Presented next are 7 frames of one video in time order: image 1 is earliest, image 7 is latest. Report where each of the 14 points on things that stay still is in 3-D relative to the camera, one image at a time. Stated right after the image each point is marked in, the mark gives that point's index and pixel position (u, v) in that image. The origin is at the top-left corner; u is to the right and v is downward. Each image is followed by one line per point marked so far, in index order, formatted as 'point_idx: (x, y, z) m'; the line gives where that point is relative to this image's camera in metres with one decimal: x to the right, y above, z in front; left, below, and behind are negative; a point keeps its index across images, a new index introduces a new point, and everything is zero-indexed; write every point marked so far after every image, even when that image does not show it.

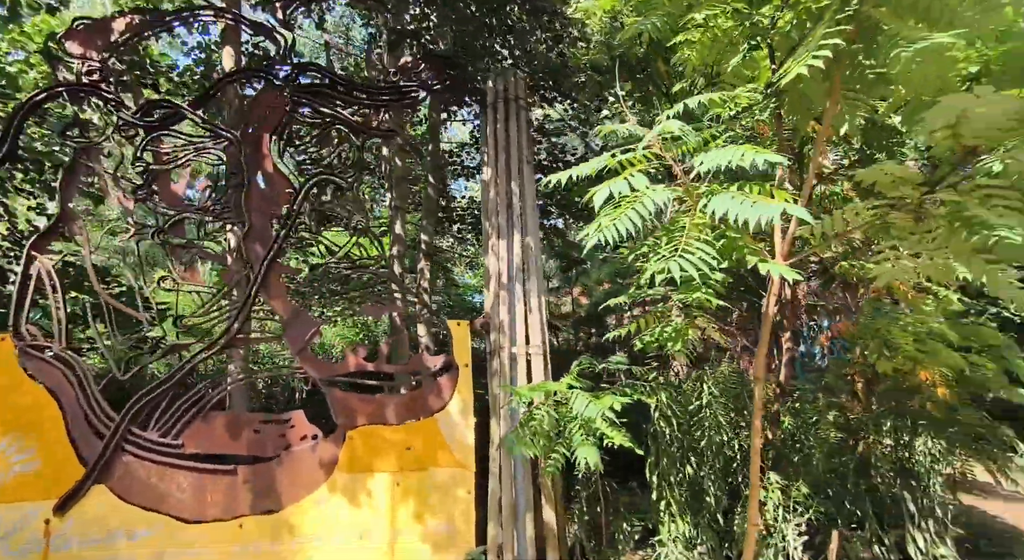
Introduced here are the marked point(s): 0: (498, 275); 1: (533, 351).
0: (-0.1, 0.0, +2.2) m
1: (+0.1, -0.3, +2.1) m
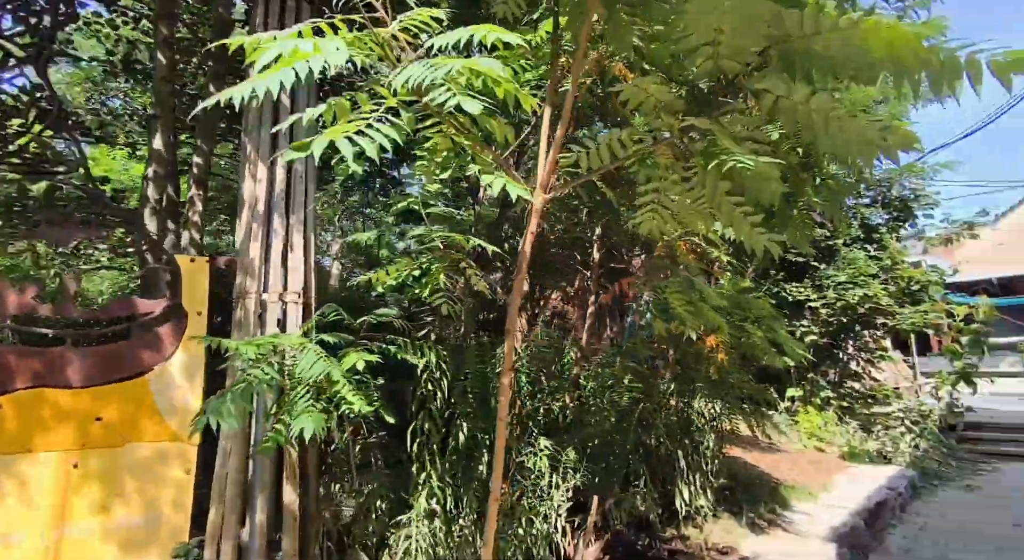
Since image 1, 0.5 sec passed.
0: (-0.9, +0.3, +1.8) m
1: (-0.7, -0.1, +1.8) m
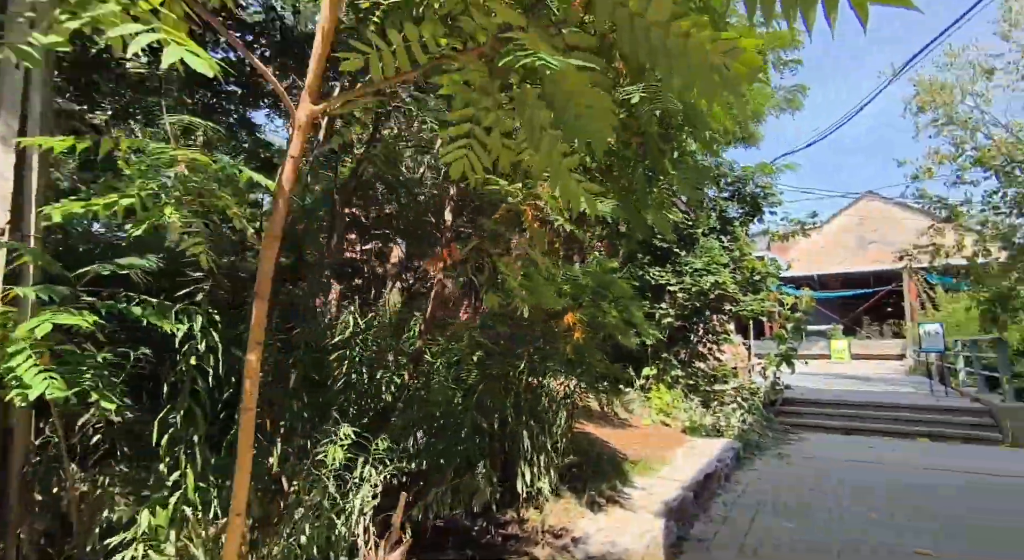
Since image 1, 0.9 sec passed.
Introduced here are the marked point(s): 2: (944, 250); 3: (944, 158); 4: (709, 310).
0: (-1.4, +0.4, +1.3) m
1: (-1.2, +0.1, +1.3) m
2: (+9.6, +0.7, +12.0) m
3: (+9.1, +2.6, +11.3) m
4: (+2.9, -0.5, +8.1) m
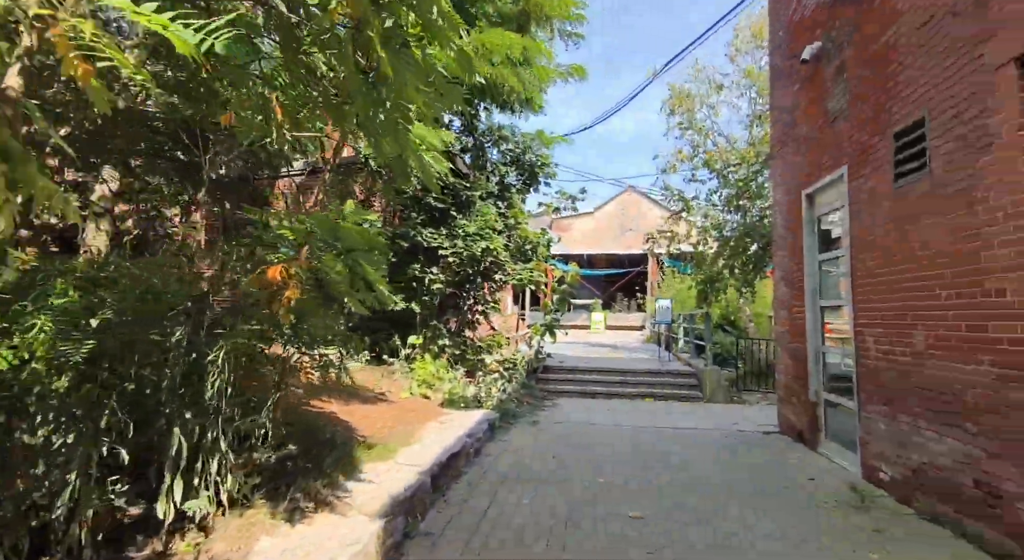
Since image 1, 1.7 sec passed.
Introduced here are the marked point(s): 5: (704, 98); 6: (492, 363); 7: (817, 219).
0: (-1.9, +0.6, -0.1) m
1: (-1.8, +0.3, 0.0) m
2: (+4.3, +1.1, +14.0) m
3: (+4.2, +3.0, +13.1) m
4: (-0.5, 0.0, +7.9) m
5: (+4.8, +4.5, +13.3) m
6: (-0.3, -1.3, +8.2) m
7: (+3.3, +0.7, +5.8) m
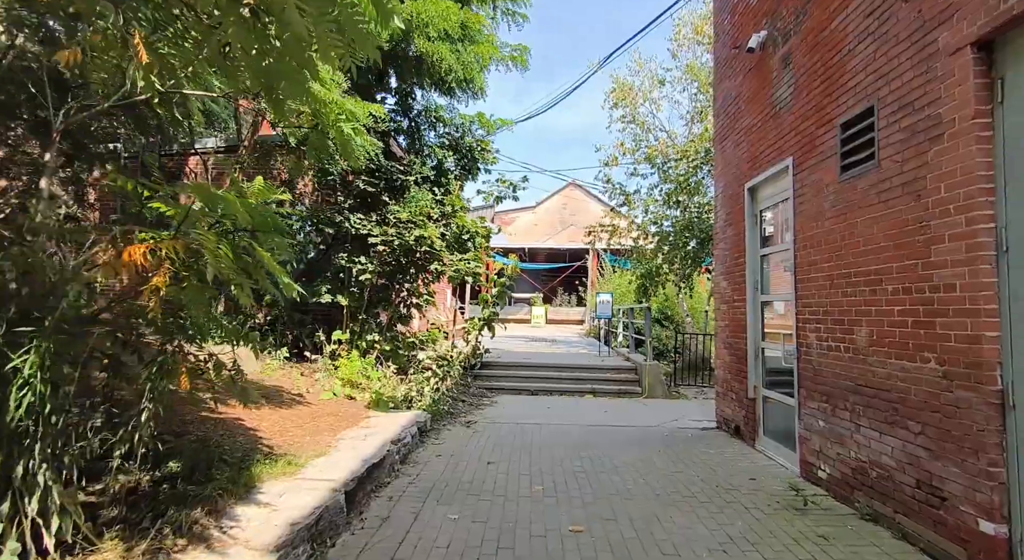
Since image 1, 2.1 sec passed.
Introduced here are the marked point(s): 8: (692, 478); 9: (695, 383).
0: (-1.9, +0.7, -0.7) m
1: (-1.8, +0.4, -0.6) m
2: (+2.8, +1.3, +13.9) m
3: (+2.8, +3.1, +13.0) m
4: (-1.4, +0.1, +7.4) m
5: (+3.3, +4.6, +13.3) m
6: (-1.2, -1.1, +7.7) m
7: (+2.6, +0.7, +5.7) m
8: (+1.6, -1.7, +4.6) m
9: (+3.3, -1.9, +9.8) m
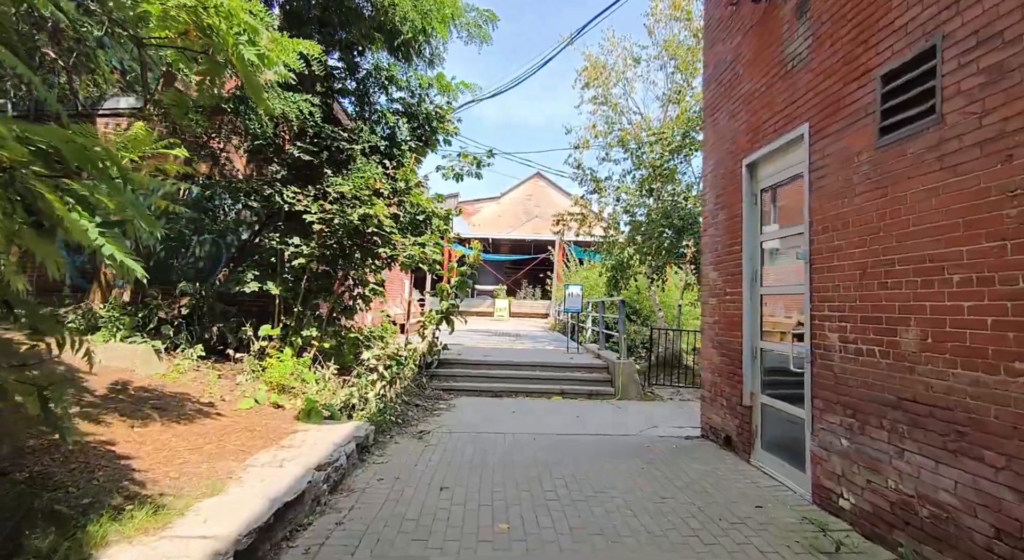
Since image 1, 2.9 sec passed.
0: (-1.8, +0.7, -1.7) m
1: (-1.7, +0.4, -1.6) m
2: (+1.9, +1.5, +13.2) m
3: (+2.0, +3.3, +12.2) m
4: (-1.9, +0.3, +6.4) m
5: (+2.5, +4.8, +12.5) m
6: (-1.7, -1.0, +6.7) m
7: (+2.3, +0.8, +5.0) m
8: (+1.3, -1.6, +3.8) m
9: (+2.7, -1.7, +9.2) m
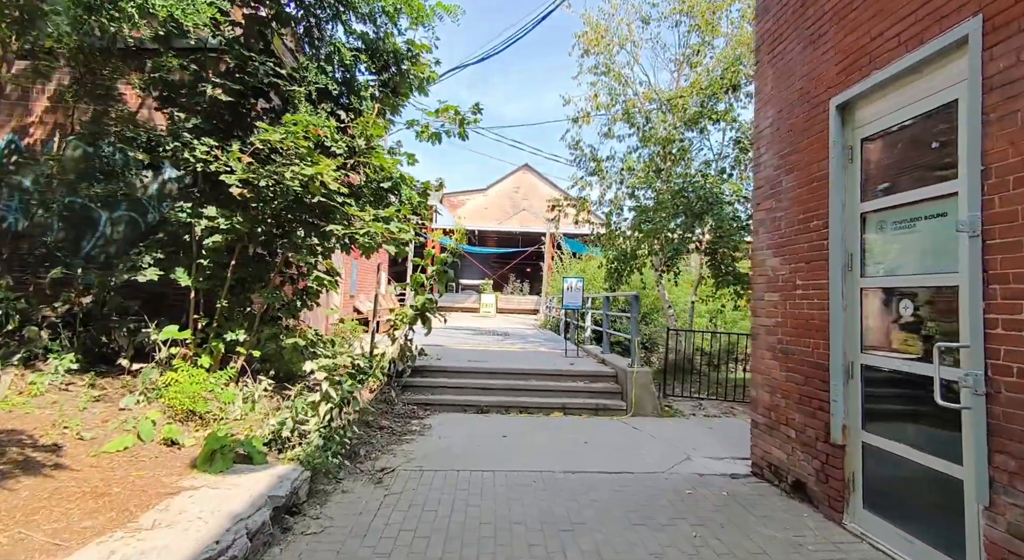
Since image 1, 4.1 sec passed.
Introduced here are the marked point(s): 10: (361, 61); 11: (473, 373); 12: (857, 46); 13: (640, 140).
0: (-1.7, +0.8, -3.3) m
1: (-1.6, +0.5, -3.2) m
2: (+1.7, +1.6, +11.7) m
3: (+1.8, +3.5, +10.7) m
4: (-1.9, +0.4, +4.8) m
5: (+2.3, +5.0, +11.0) m
6: (-1.8, -0.8, +5.2) m
7: (+2.3, +0.9, +3.5) m
8: (+1.3, -1.5, +2.4) m
9: (+2.5, -1.6, +7.7) m
10: (-1.5, +2.1, +5.3) m
11: (-0.5, -1.3, +7.5) m
12: (+2.2, +1.5, +3.4) m
13: (+2.5, +2.7, +10.4) m
